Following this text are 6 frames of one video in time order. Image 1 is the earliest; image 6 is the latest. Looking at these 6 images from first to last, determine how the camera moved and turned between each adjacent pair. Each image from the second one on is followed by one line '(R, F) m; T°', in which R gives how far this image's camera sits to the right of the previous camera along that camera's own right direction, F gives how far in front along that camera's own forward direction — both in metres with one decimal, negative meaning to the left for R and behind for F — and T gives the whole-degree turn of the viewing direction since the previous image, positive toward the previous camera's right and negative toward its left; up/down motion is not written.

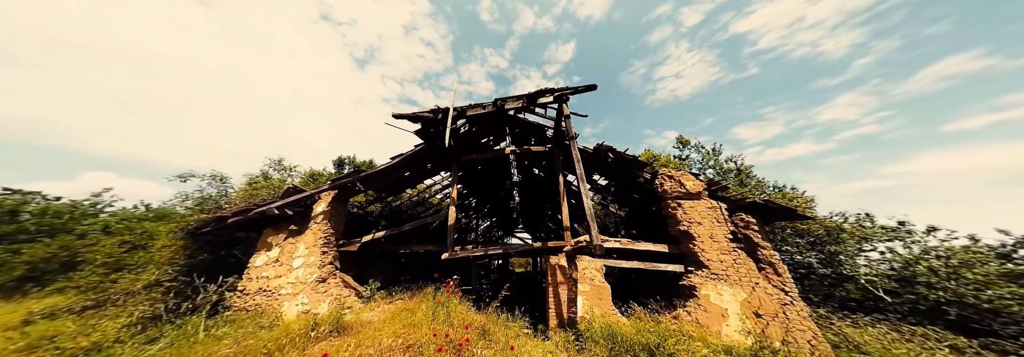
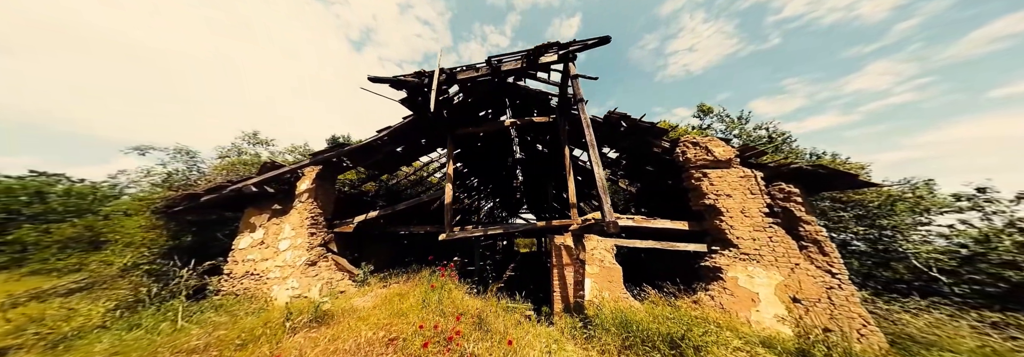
(+0.1, +0.5) m; -2°
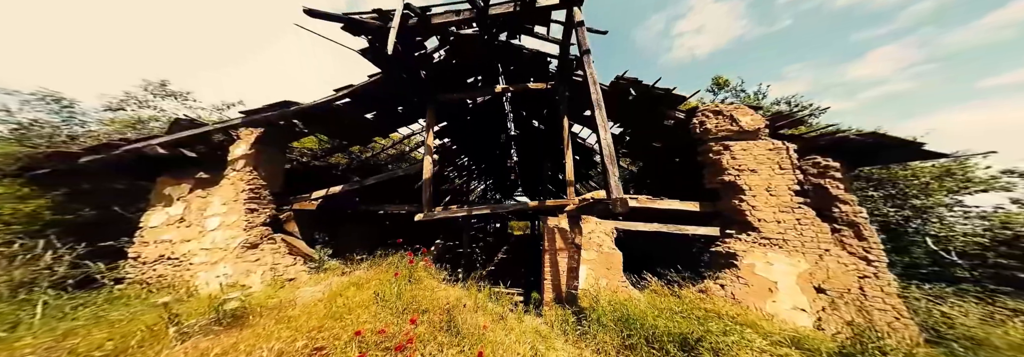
(+0.2, +0.6) m; +1°
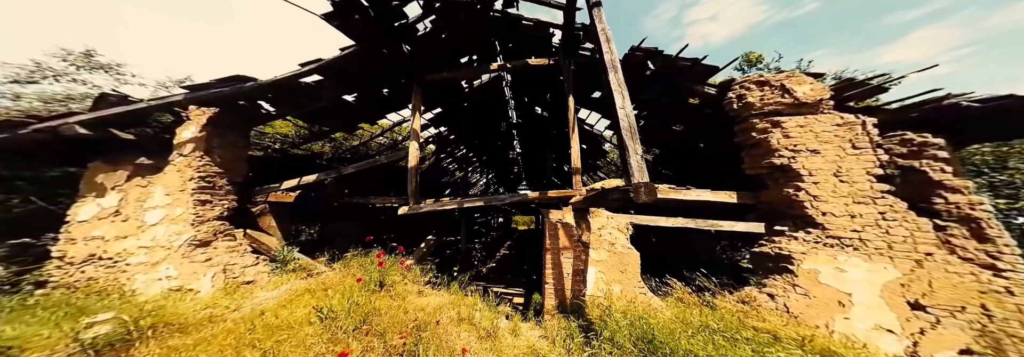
(+0.2, +0.6) m; -2°
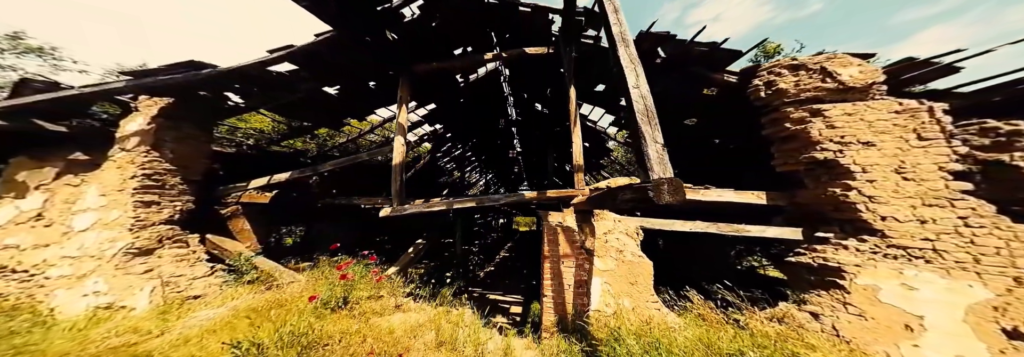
(+0.1, +0.4) m; -1°
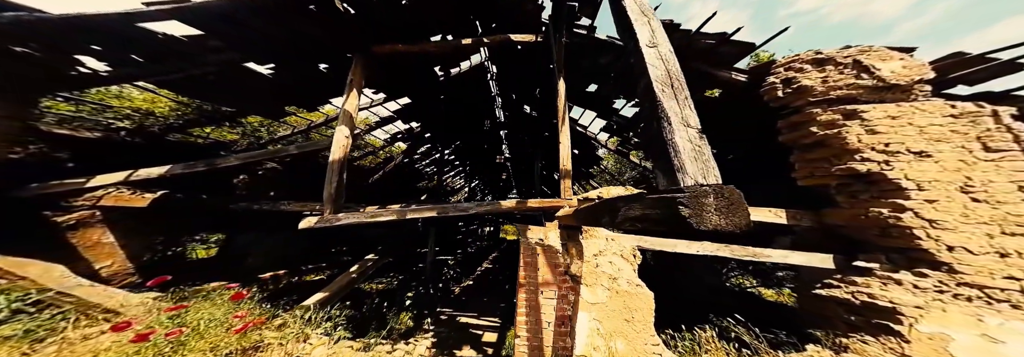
(+0.2, +0.6) m; +3°
